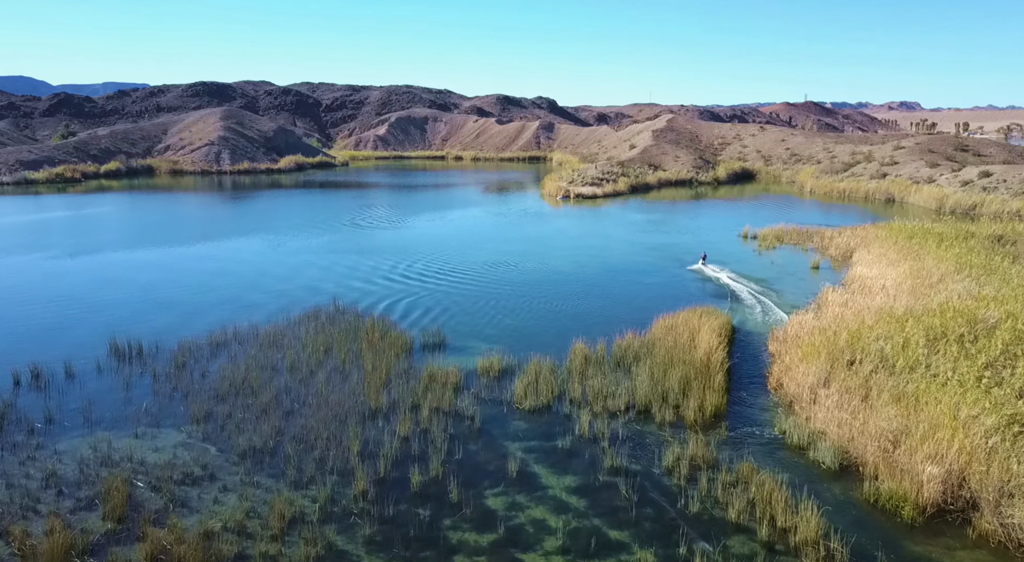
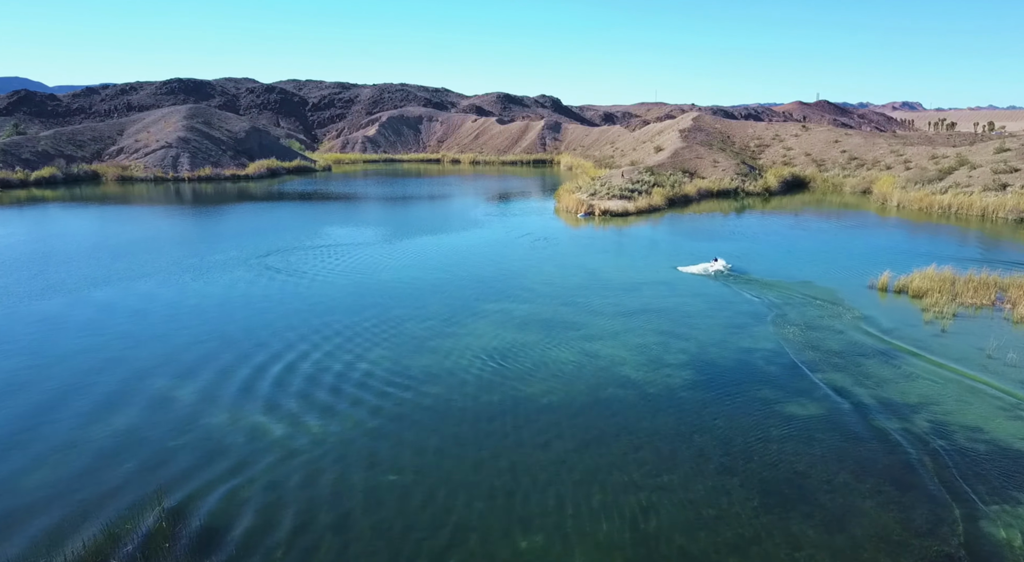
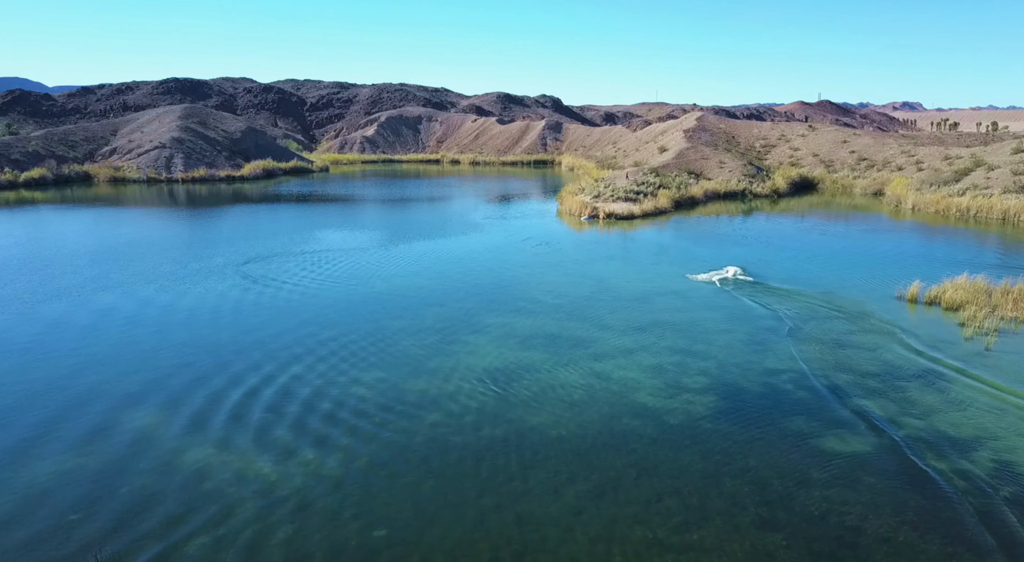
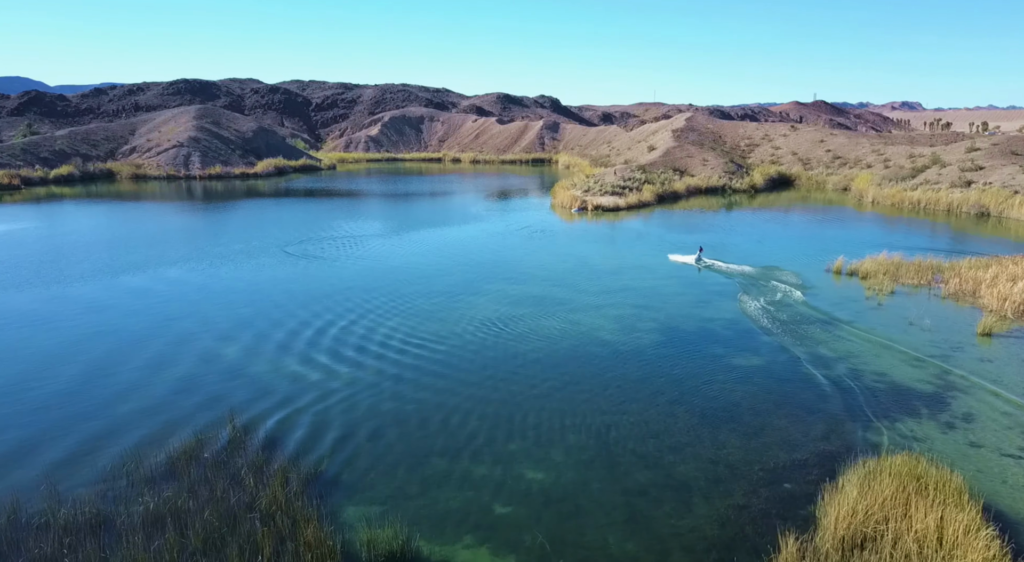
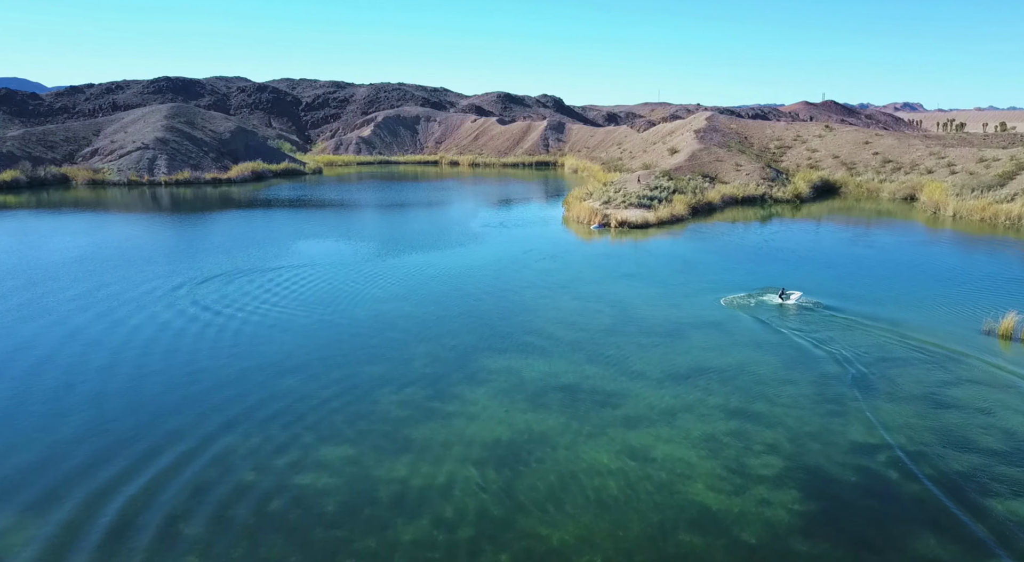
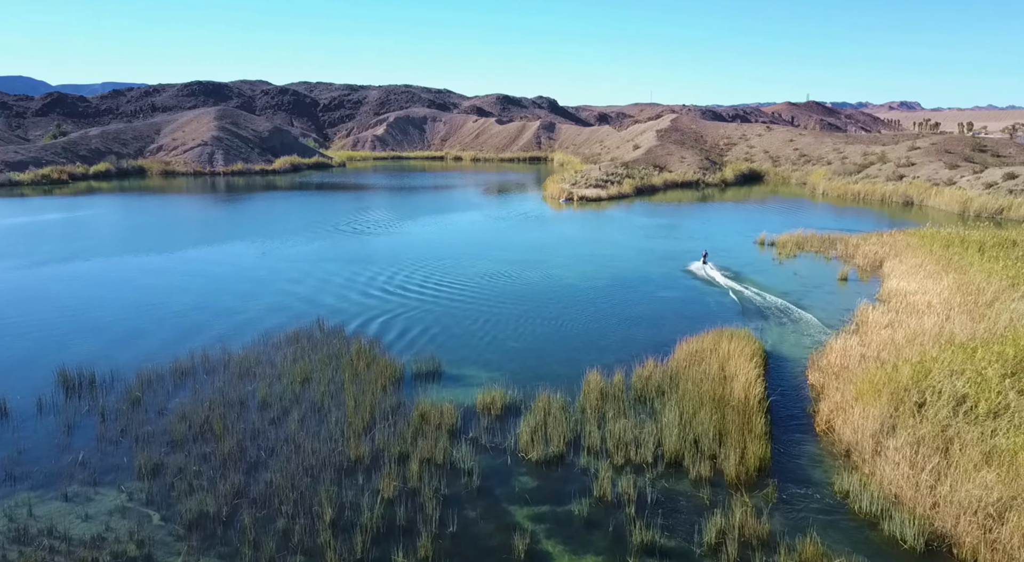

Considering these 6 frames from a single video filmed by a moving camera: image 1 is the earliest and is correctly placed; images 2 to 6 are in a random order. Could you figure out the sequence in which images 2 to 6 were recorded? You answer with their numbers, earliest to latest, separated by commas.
6, 4, 2, 3, 5
